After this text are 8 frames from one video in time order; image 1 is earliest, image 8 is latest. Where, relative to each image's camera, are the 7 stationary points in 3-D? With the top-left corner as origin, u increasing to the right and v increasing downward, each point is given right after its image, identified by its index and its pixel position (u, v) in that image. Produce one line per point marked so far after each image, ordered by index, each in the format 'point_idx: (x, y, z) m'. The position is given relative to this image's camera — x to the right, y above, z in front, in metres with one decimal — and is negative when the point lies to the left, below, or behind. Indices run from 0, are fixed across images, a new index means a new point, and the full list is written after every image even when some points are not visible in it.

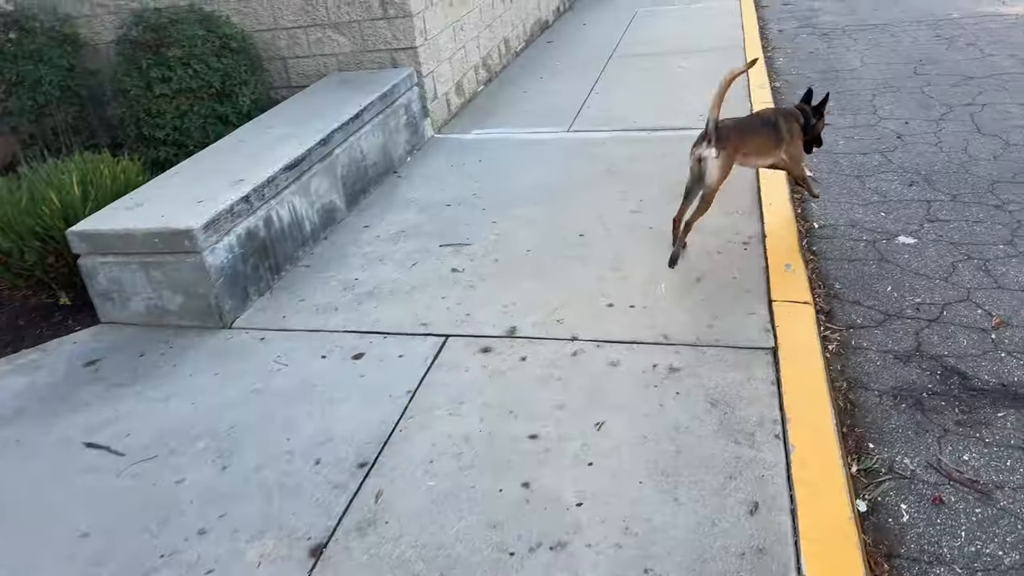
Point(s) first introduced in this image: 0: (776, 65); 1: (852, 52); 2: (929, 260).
0: (+2.2, +1.8, +6.5) m
1: (+2.9, +2.0, +6.6) m
2: (+1.7, +0.1, +3.2) m
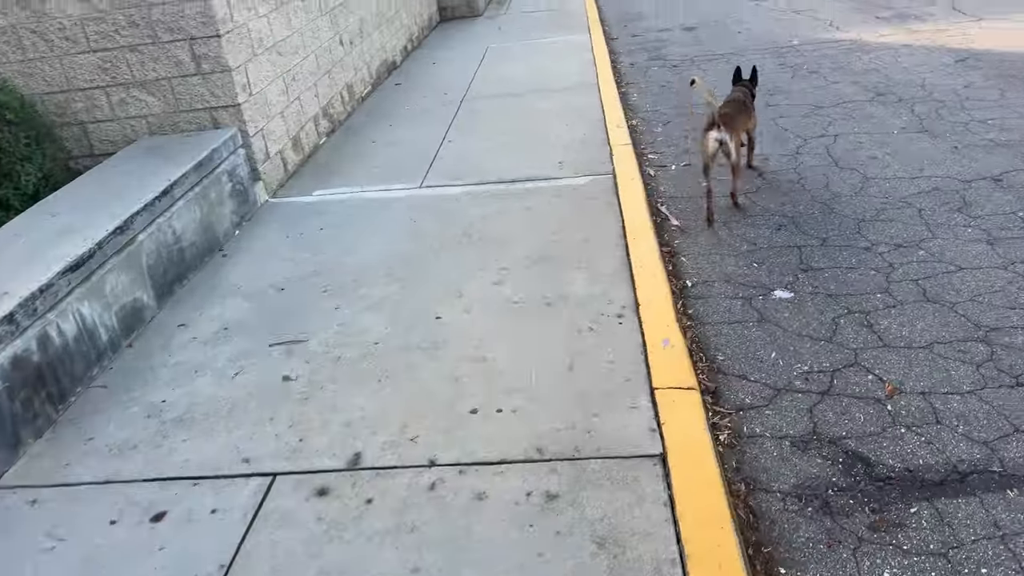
0: (+1.0, +1.5, +6.3) m
1: (+1.6, +1.7, +6.6) m
2: (+1.2, -0.1, +3.0) m
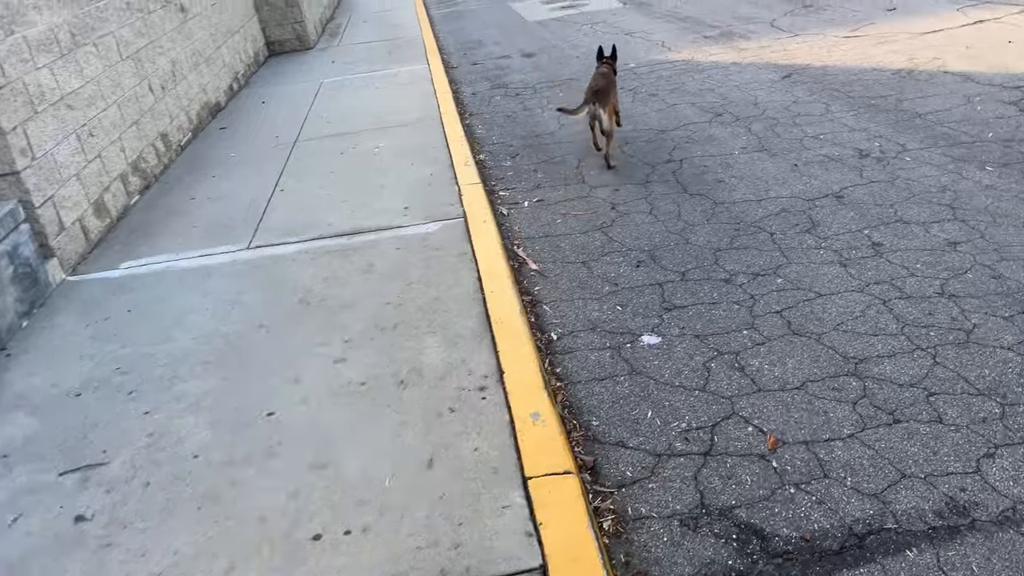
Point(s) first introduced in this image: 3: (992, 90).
0: (-0.3, +1.2, +6.1) m
1: (+0.3, +1.5, +6.5) m
2: (+0.6, -0.3, +2.8) m
3: (+3.3, +1.3, +5.3) m
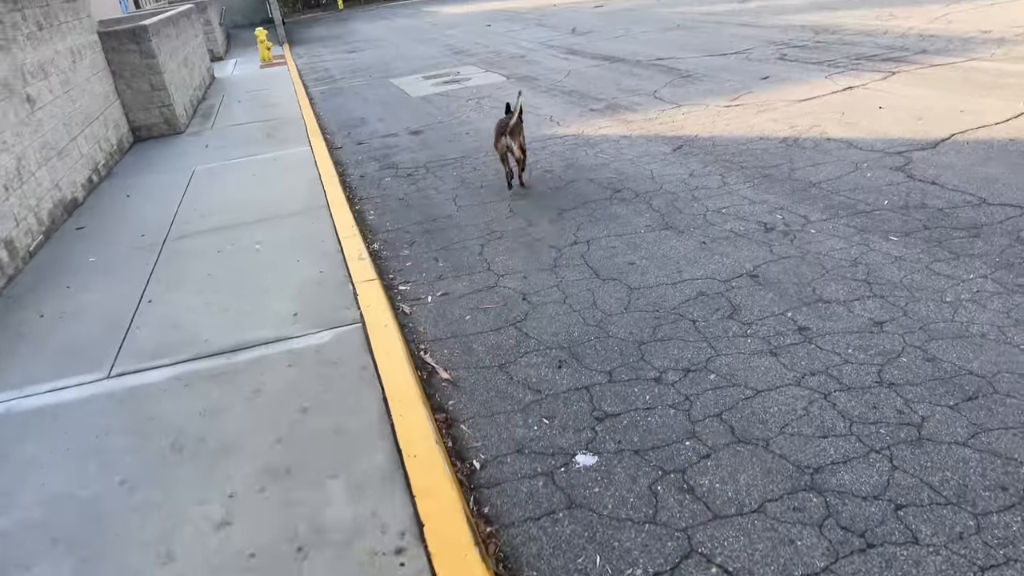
0: (-1.1, +0.5, +5.7) m
1: (-0.6, +0.8, +6.2) m
2: (+0.4, -0.6, +2.5) m
3: (+2.5, +0.9, +5.5) m
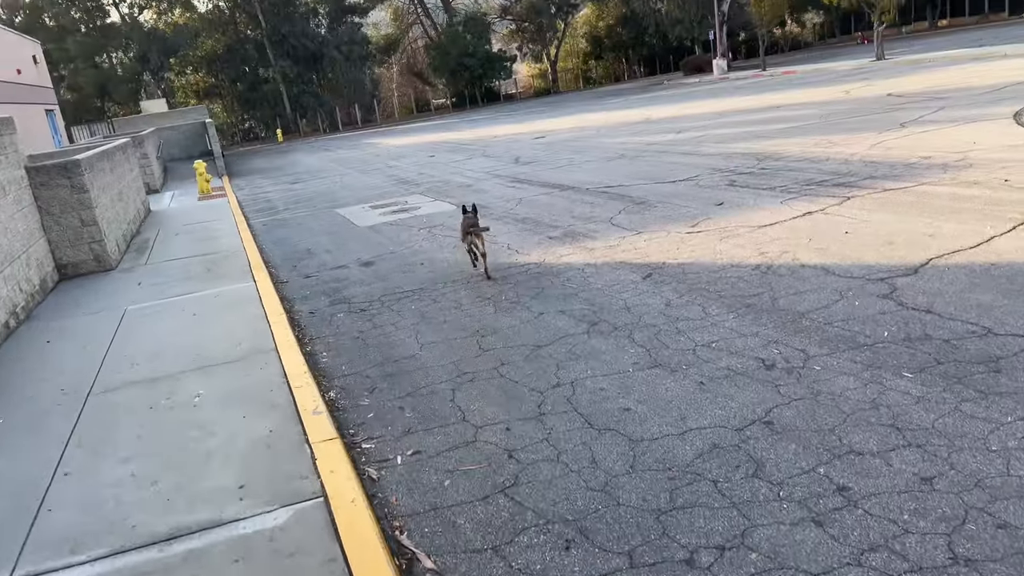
0: (-1.3, -0.5, +5.2) m
1: (-0.8, -0.3, +5.7) m
2: (+0.4, -1.1, +2.0) m
3: (+2.3, 0.0, +5.3) m
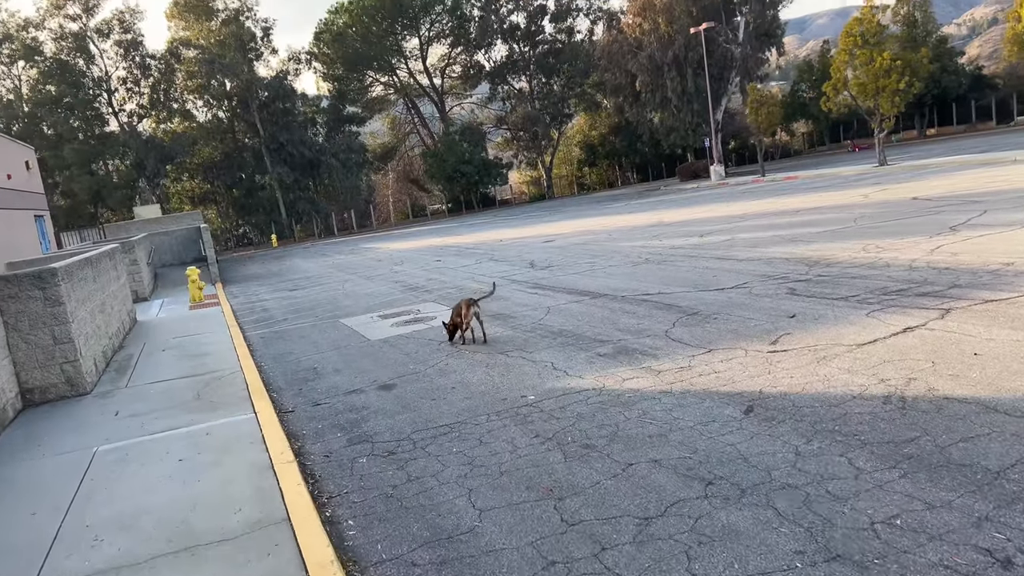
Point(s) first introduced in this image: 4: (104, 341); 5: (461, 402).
0: (-0.8, -1.3, +3.9) m
1: (-0.4, -1.1, +4.4) m
2: (+0.9, -1.4, +0.6) m
3: (+2.8, -0.7, +4.1) m
4: (-5.0, -0.6, +9.5) m
5: (-0.4, -0.9, +6.2) m
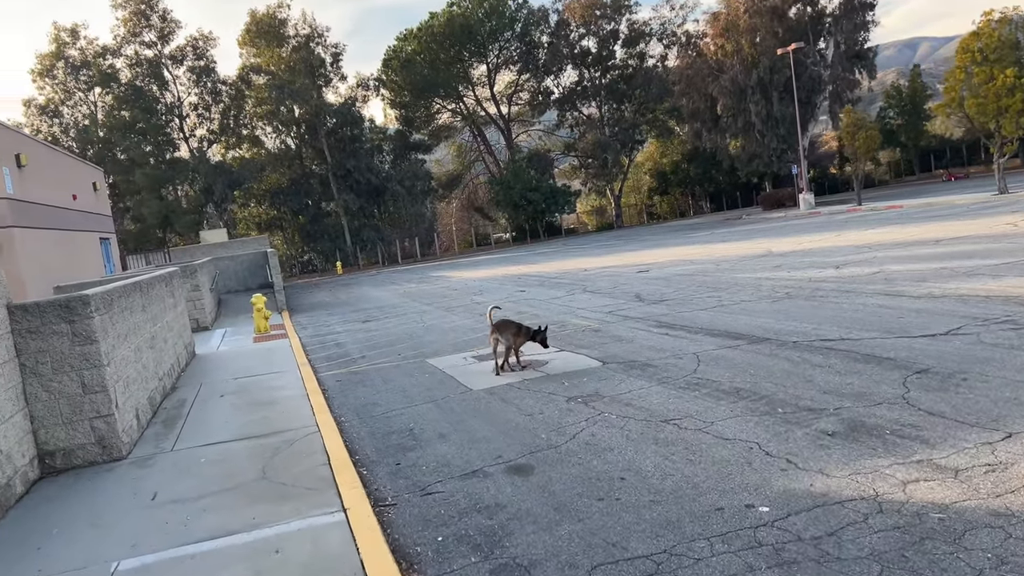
0: (+0.1, -1.4, +1.8) m
1: (+0.6, -1.3, +2.4) m
2: (+1.6, -1.5, -1.5) m
3: (+3.7, -0.9, +1.8) m
4: (-3.6, -1.0, +7.7) m
5: (+0.7, -1.2, +4.1) m
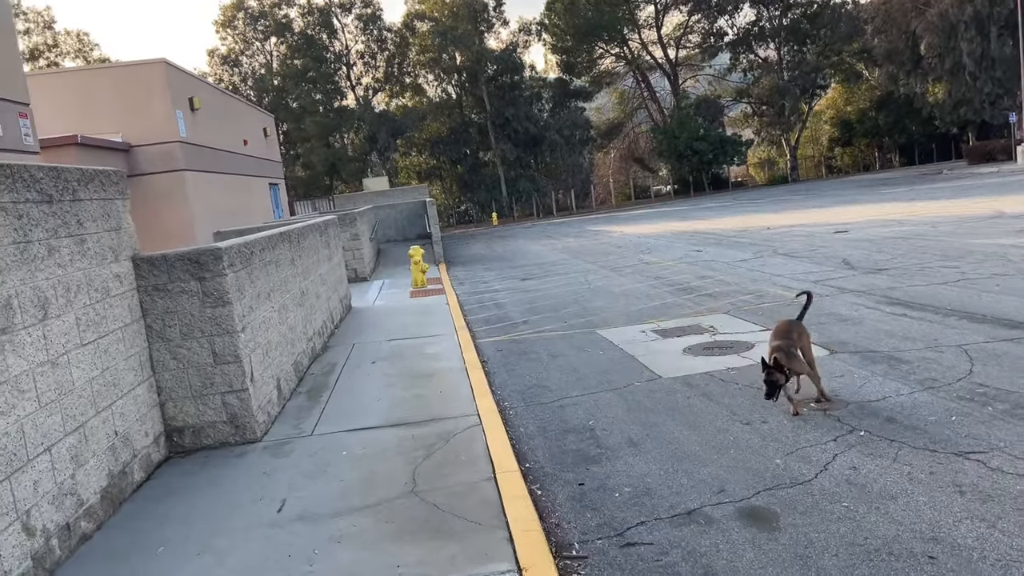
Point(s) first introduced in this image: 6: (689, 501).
0: (+0.6, -1.5, +0.5) m
1: (+1.2, -1.4, +0.9) m
2: (+1.4, -1.8, -3.1) m
3: (+4.1, -1.2, -0.3) m
4: (-1.9, -0.5, +6.9) m
5: (+1.6, -1.1, +2.5) m
6: (+0.9, -1.1, +3.9) m
